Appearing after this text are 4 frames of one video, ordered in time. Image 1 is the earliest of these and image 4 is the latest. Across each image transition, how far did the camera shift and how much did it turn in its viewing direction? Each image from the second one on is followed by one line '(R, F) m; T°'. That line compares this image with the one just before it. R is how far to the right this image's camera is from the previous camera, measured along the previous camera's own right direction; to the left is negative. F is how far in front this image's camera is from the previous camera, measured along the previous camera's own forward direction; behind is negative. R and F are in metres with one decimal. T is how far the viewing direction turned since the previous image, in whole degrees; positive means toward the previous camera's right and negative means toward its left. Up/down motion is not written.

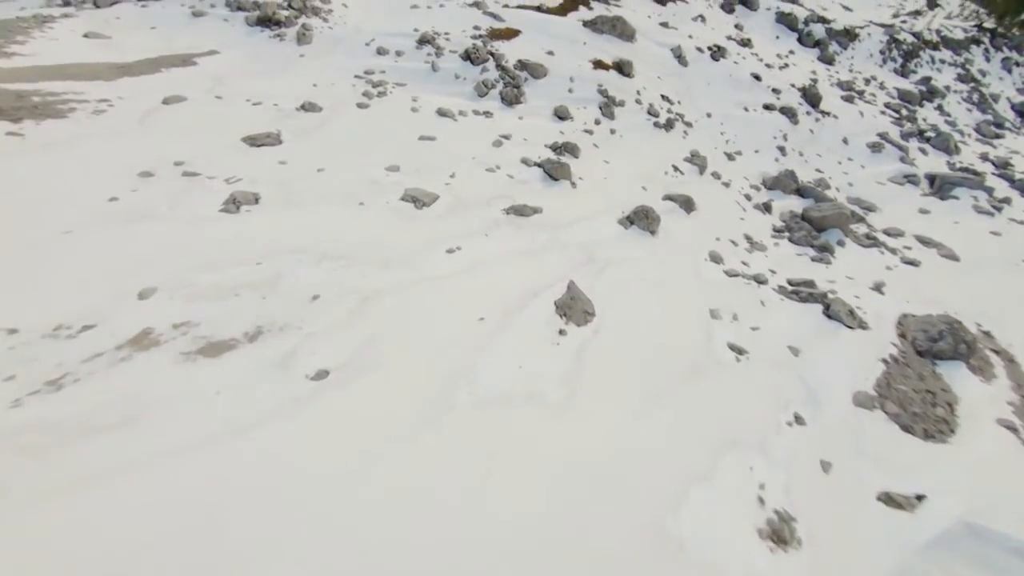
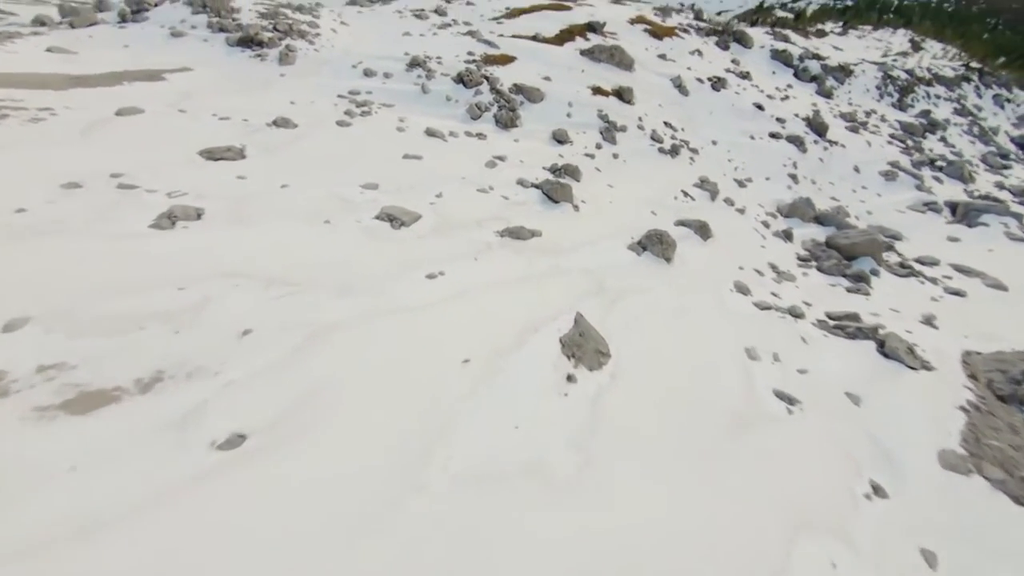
(0.0, +1.2) m; 0°
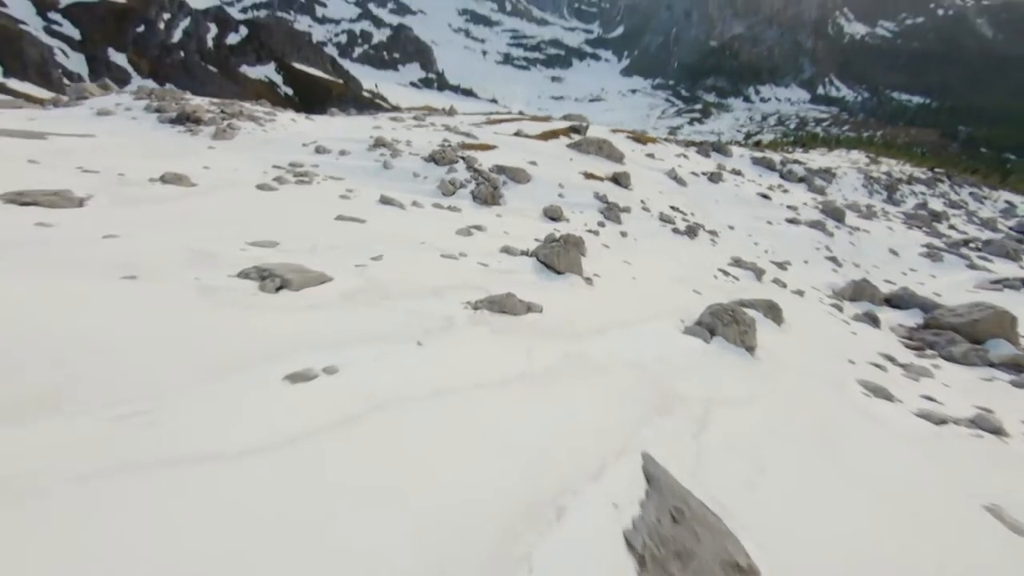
(+0.1, +2.9) m; +2°
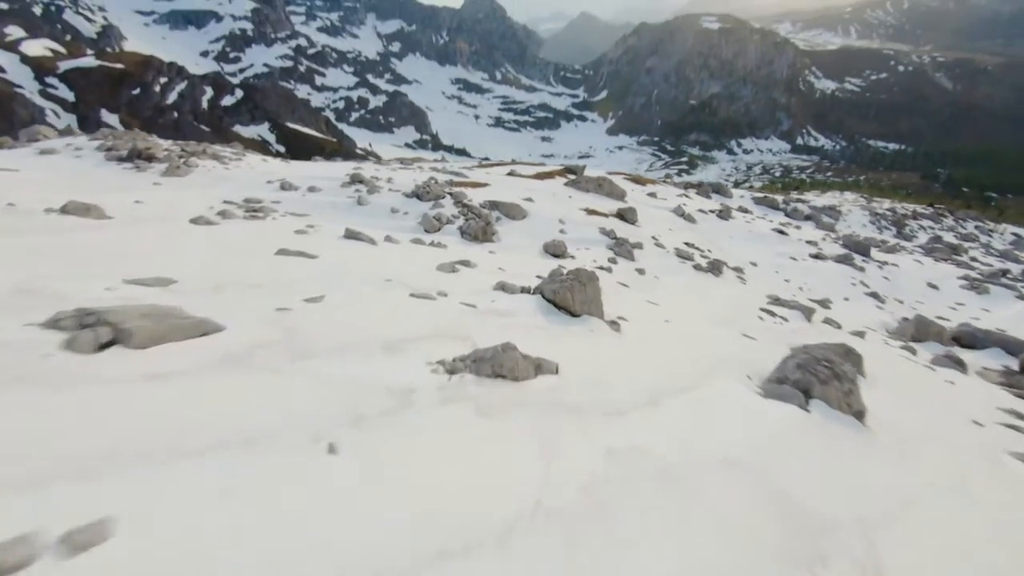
(0.0, +1.4) m; +1°
